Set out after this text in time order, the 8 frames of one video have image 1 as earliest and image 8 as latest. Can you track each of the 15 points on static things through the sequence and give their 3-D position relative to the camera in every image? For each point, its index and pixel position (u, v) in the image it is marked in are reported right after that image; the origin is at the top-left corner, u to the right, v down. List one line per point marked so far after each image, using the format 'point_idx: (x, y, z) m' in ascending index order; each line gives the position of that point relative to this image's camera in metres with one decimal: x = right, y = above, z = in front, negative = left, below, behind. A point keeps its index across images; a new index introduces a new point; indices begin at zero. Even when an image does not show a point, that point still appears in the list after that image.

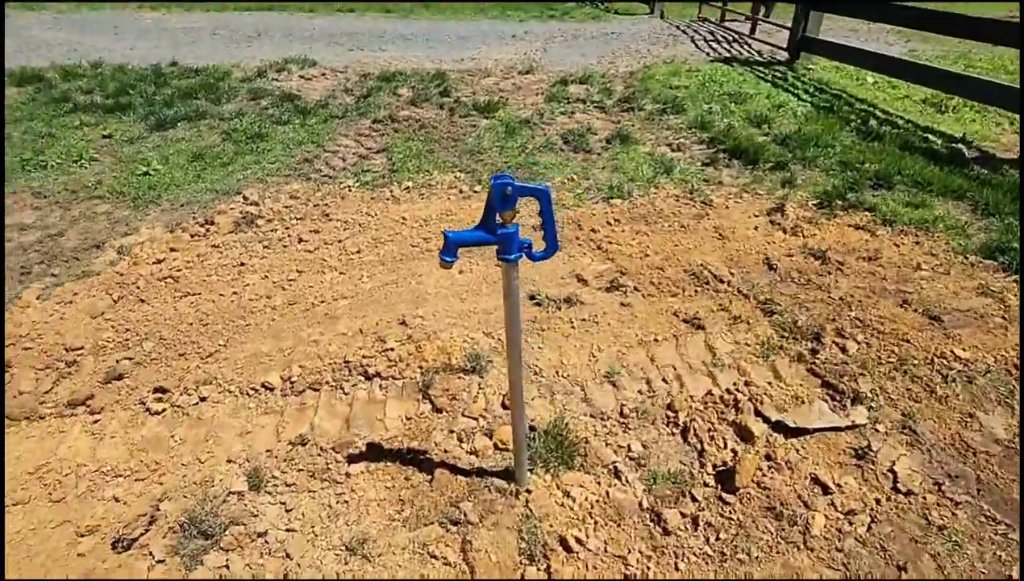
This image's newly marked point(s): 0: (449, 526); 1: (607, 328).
0: (-0.2, -0.9, +3.3) m
1: (+0.5, -0.2, +3.9) m
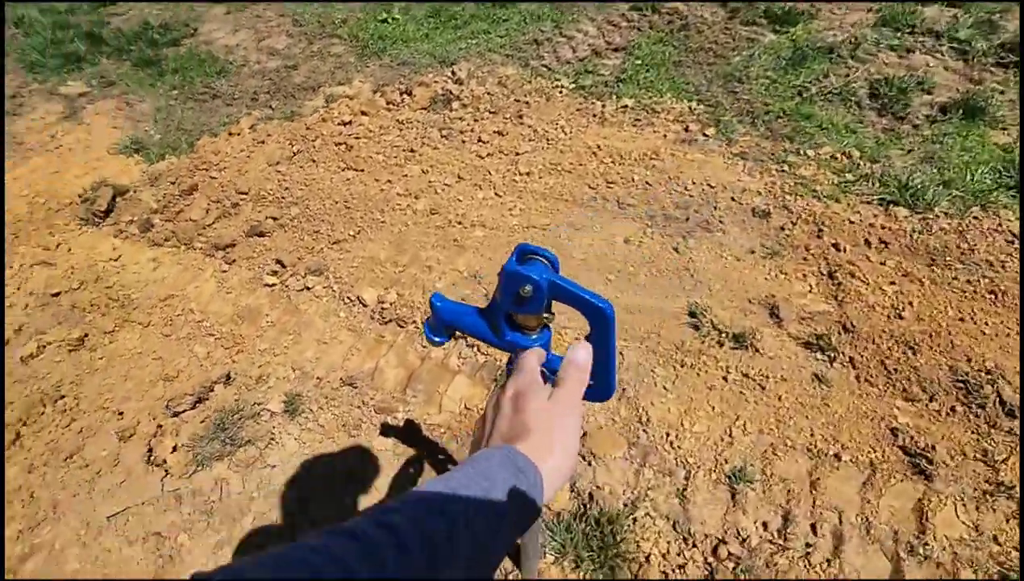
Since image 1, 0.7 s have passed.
0: (-0.3, -0.8, +2.4) m
1: (+0.8, -0.3, +2.5) m
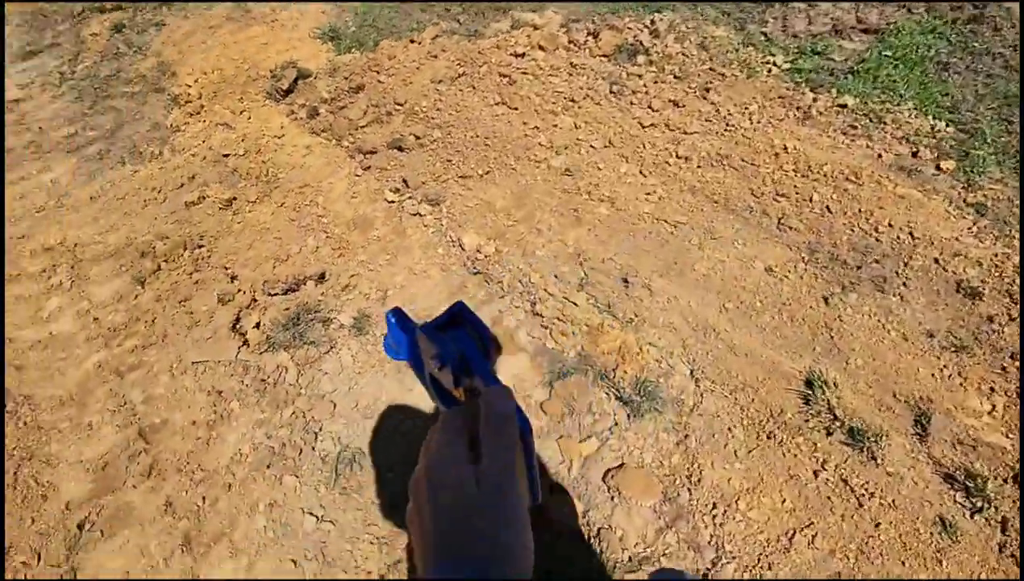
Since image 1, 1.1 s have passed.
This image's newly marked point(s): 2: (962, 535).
0: (-0.4, -0.7, +2.4) m
1: (+0.8, -0.6, +2.0) m
2: (+1.0, -0.6, +2.0) m
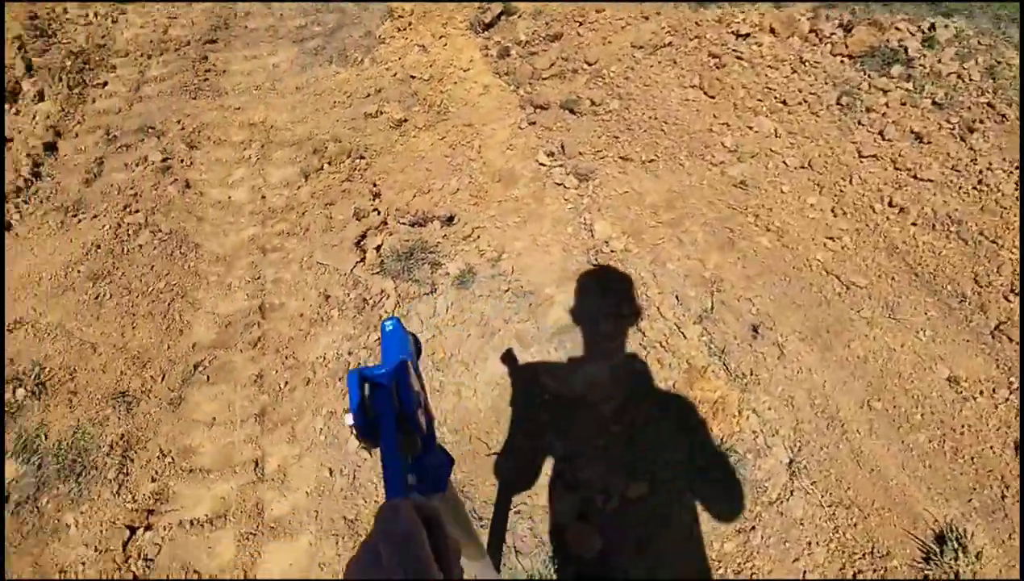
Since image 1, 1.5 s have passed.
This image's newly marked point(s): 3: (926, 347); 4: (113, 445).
0: (-0.3, -0.6, +2.3) m
1: (+0.6, -0.8, +1.5) m
2: (+0.8, -0.9, +1.4) m
3: (+1.0, -0.1, +2.1) m
4: (-1.0, -0.3, +2.3) m
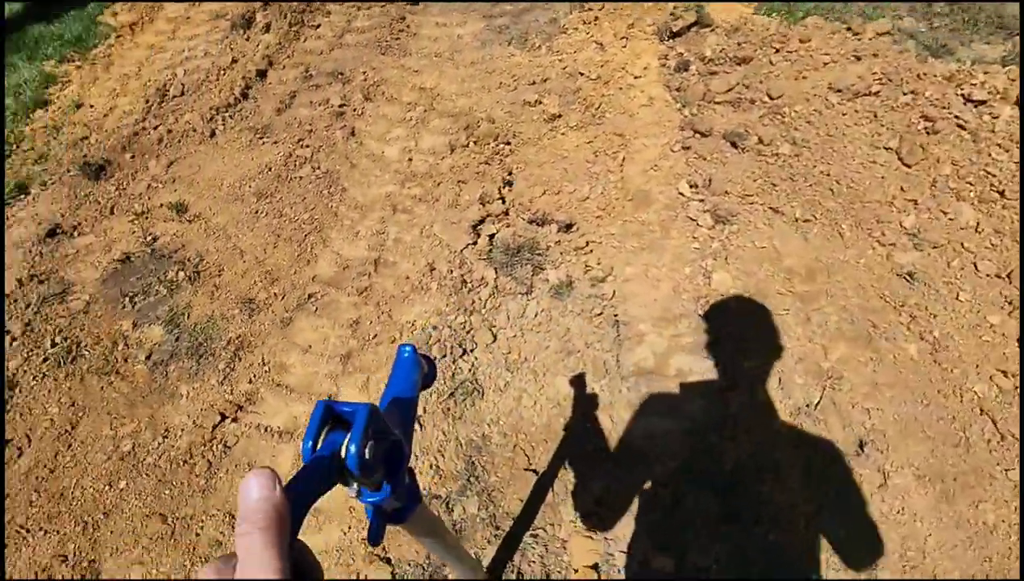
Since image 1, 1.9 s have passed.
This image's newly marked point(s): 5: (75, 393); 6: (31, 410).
0: (-0.2, -0.5, +2.1) m
1: (+0.4, -1.0, +1.1) m
2: (+0.5, -1.1, +1.0) m
3: (+1.1, -0.5, +1.5) m
4: (-0.8, -0.1, +2.3) m
5: (-1.1, -0.2, +2.2) m
6: (-1.2, -0.3, +2.1) m
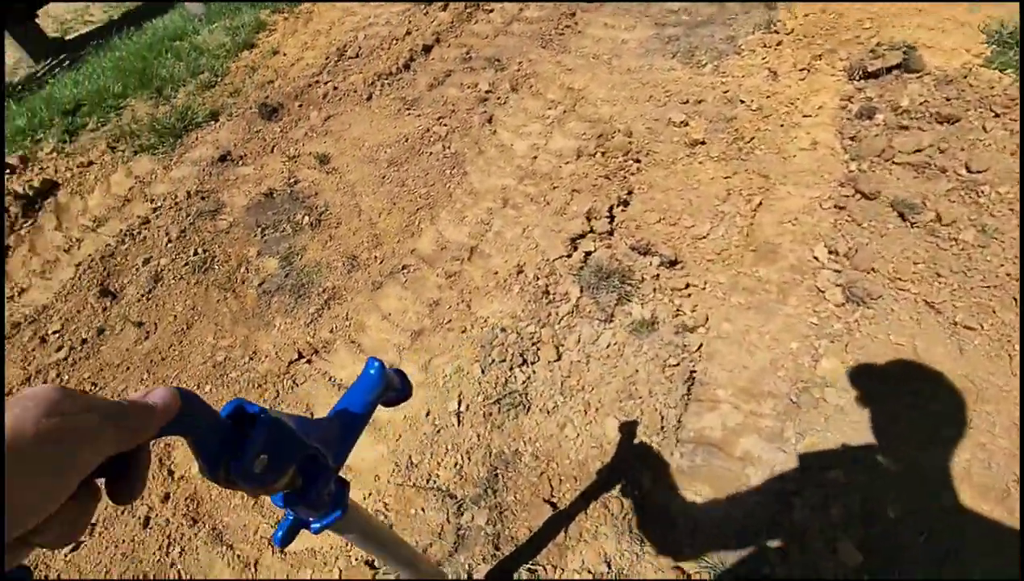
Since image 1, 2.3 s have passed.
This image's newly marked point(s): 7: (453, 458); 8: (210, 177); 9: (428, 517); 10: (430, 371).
0: (-0.2, -0.5, +2.2) m
1: (-0.2, -1.1, +1.1) m
2: (-0.2, -1.2, +0.9) m
3: (+0.7, -0.8, +1.2) m
4: (-0.6, 0.0, +2.5) m
5: (-1.0, 0.0, +2.5) m
6: (-1.0, 0.0, +2.5) m
7: (-0.1, -0.4, +2.3) m
8: (-1.0, +0.4, +2.8) m
9: (-0.2, -0.6, +2.2) m
10: (-0.2, -0.2, +2.4) m
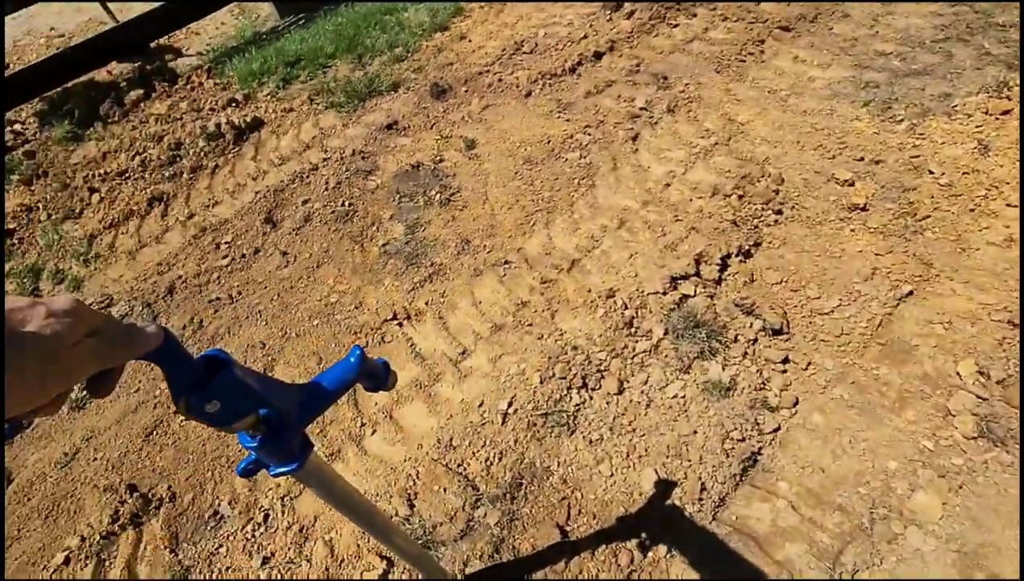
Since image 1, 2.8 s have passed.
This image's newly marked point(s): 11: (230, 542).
0: (-0.2, -0.5, +2.2) m
1: (-0.7, -1.0, +1.2) m
2: (-0.8, -1.1, +1.1) m
3: (+0.2, -0.9, +1.0) m
4: (-0.2, +0.1, +2.6) m
5: (-0.6, +0.2, +2.8) m
6: (-0.7, +0.2, +2.8) m
7: (-0.1, -0.4, +2.3) m
8: (-0.5, +0.5, +3.0) m
9: (-0.2, -0.5, +2.2) m
10: (0.0, -0.2, +2.4) m
11: (-0.8, -0.7, +2.3) m
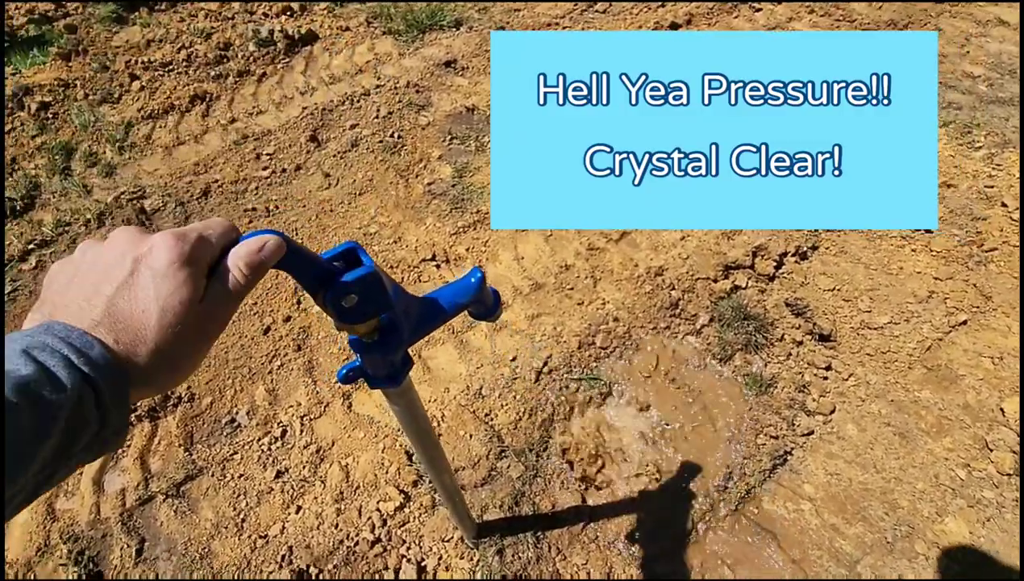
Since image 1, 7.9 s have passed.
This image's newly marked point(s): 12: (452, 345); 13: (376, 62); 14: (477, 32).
0: (-0.1, -0.4, +2.2) m
1: (-0.6, -0.8, +1.2) m
2: (-0.7, -0.9, +1.0) m
3: (+0.3, -0.9, +0.9) m
4: (-0.1, +0.2, +2.5) m
5: (-0.5, +0.4, +2.7) m
6: (-0.5, +0.4, +2.7) m
7: (0.0, -0.3, +2.2) m
8: (-0.3, +0.7, +2.9) m
9: (-0.1, -0.4, +2.2) m
10: (+0.1, -0.1, +2.4) m
11: (-0.7, -0.4, +2.2) m
12: (-0.2, -0.2, +2.3) m
13: (-0.5, +0.8, +2.9) m
14: (-0.1, +0.9, +3.0) m
